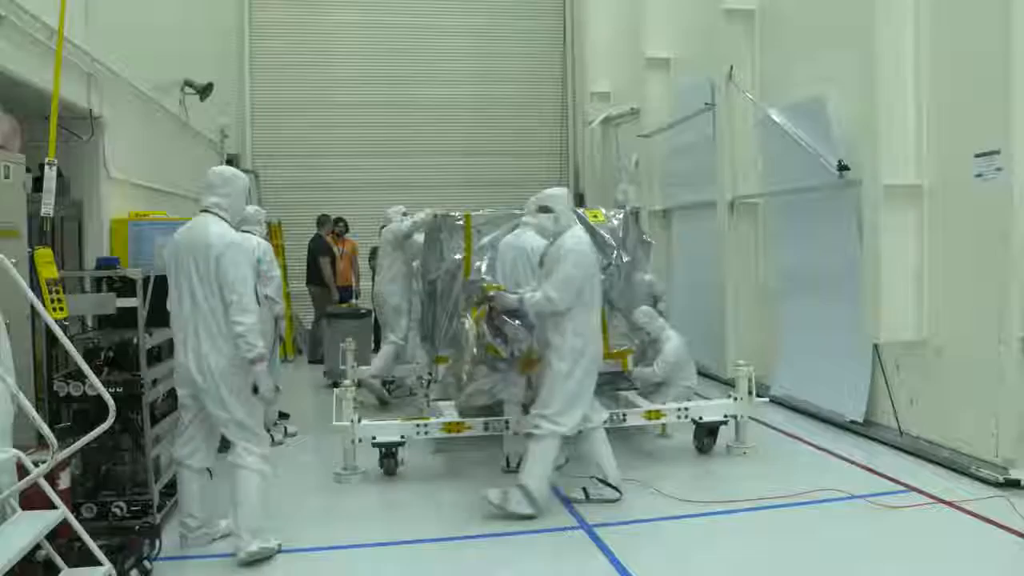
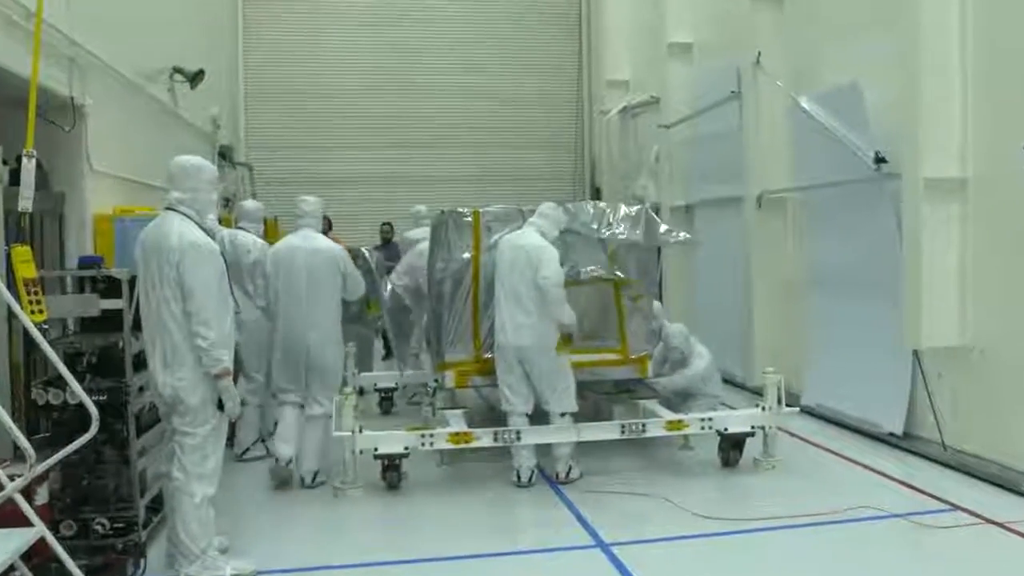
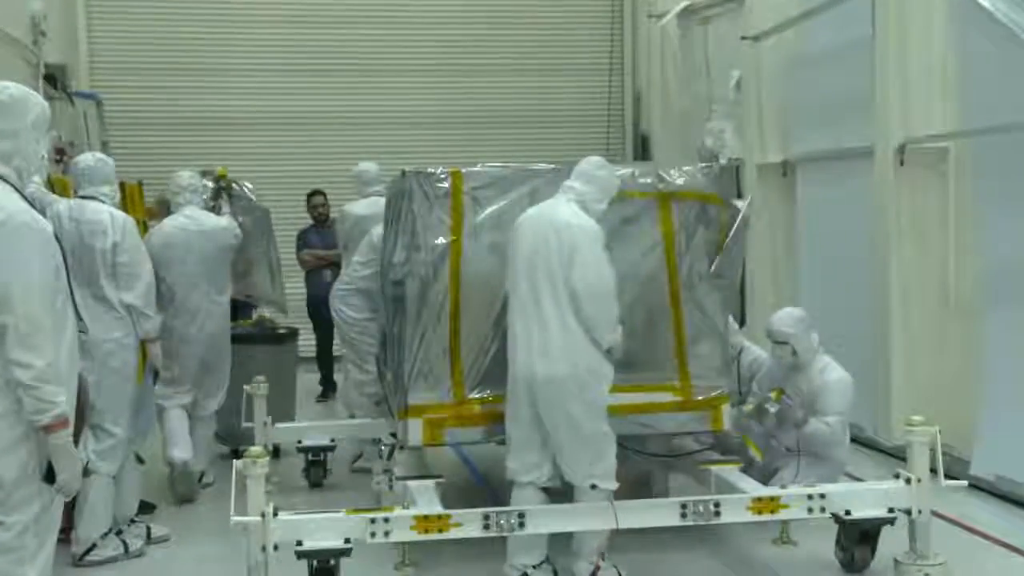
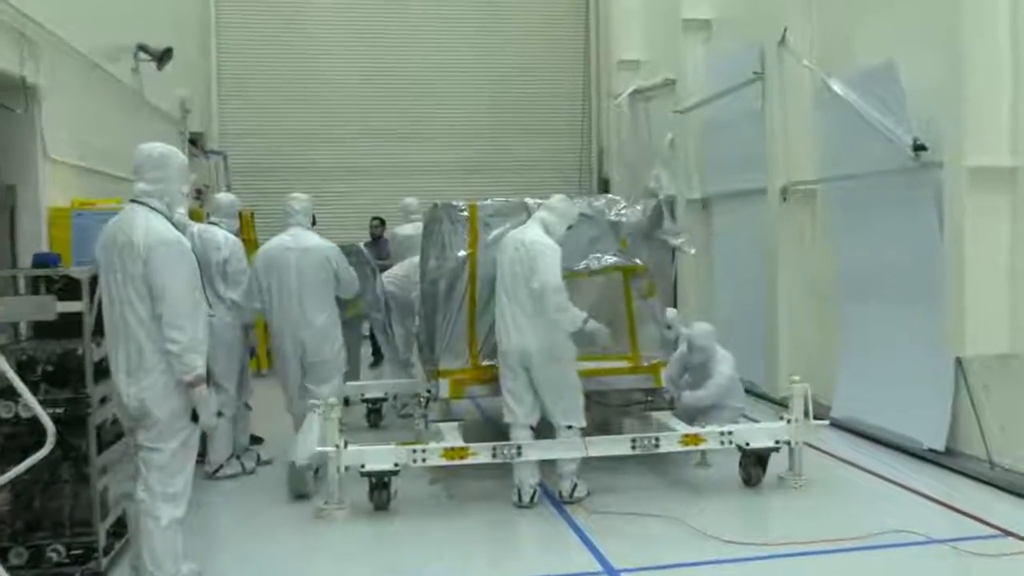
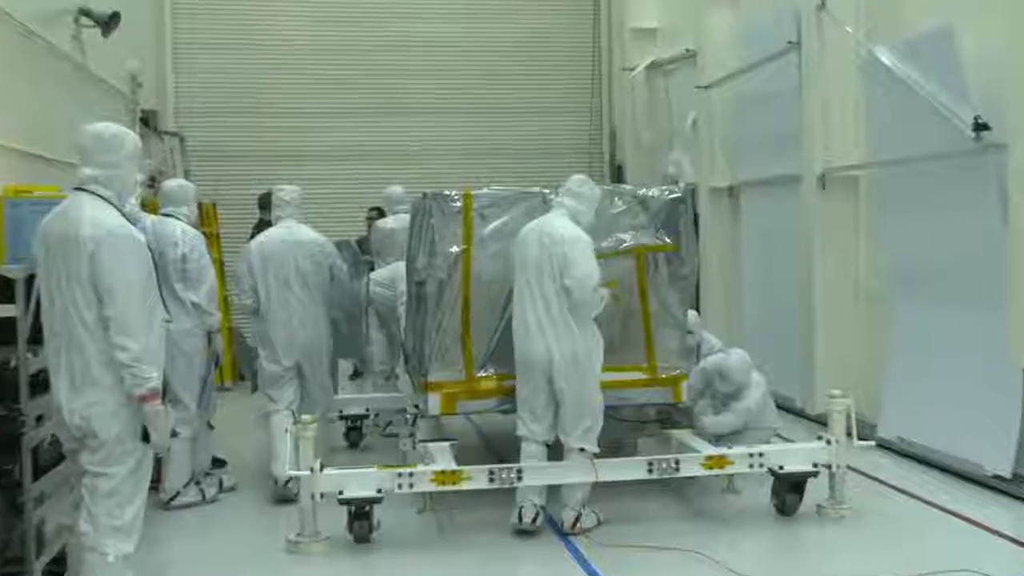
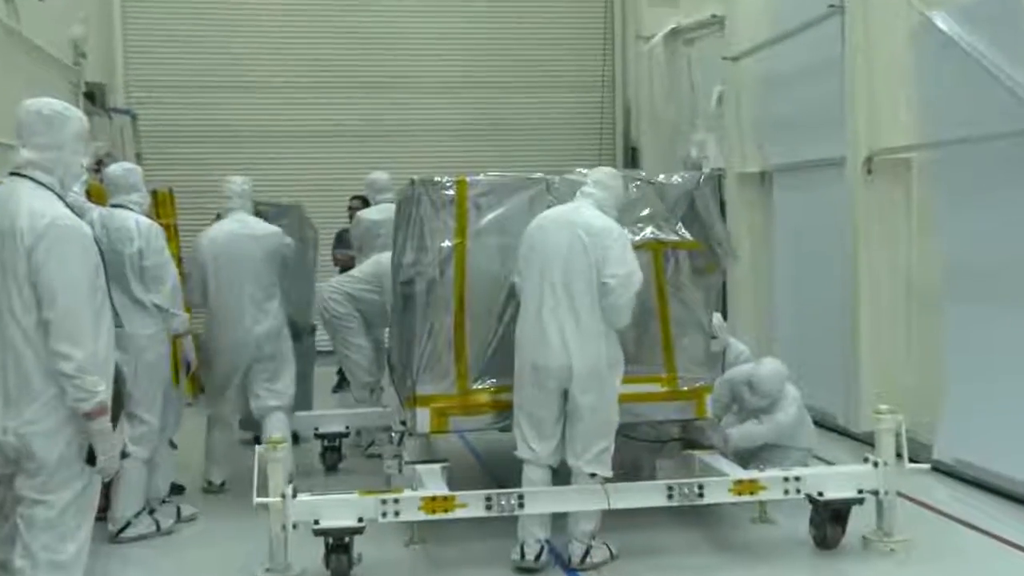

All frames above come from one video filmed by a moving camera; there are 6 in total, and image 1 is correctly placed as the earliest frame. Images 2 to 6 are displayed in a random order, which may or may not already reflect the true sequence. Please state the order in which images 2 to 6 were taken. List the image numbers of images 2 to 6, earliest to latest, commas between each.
2, 4, 5, 6, 3
